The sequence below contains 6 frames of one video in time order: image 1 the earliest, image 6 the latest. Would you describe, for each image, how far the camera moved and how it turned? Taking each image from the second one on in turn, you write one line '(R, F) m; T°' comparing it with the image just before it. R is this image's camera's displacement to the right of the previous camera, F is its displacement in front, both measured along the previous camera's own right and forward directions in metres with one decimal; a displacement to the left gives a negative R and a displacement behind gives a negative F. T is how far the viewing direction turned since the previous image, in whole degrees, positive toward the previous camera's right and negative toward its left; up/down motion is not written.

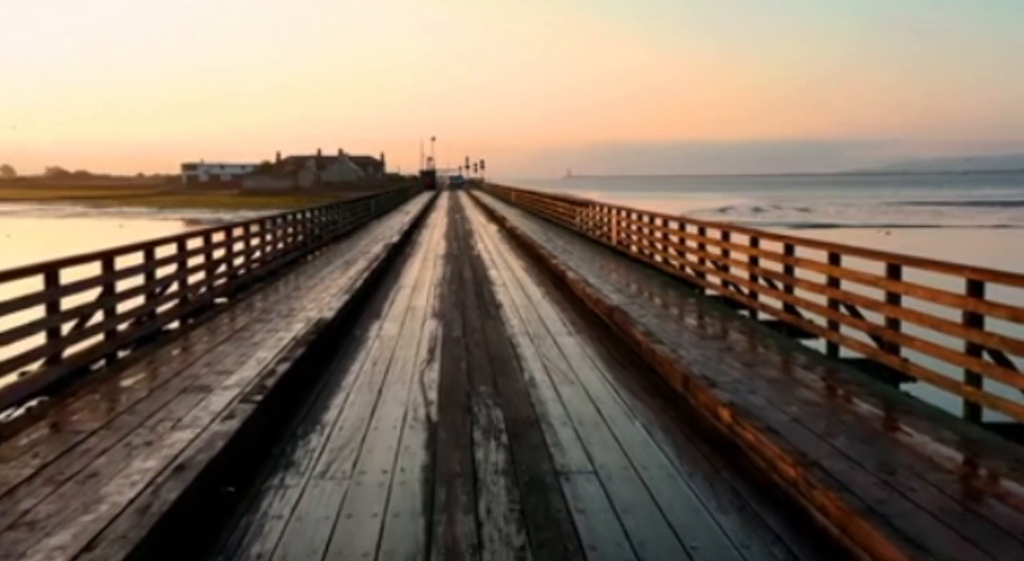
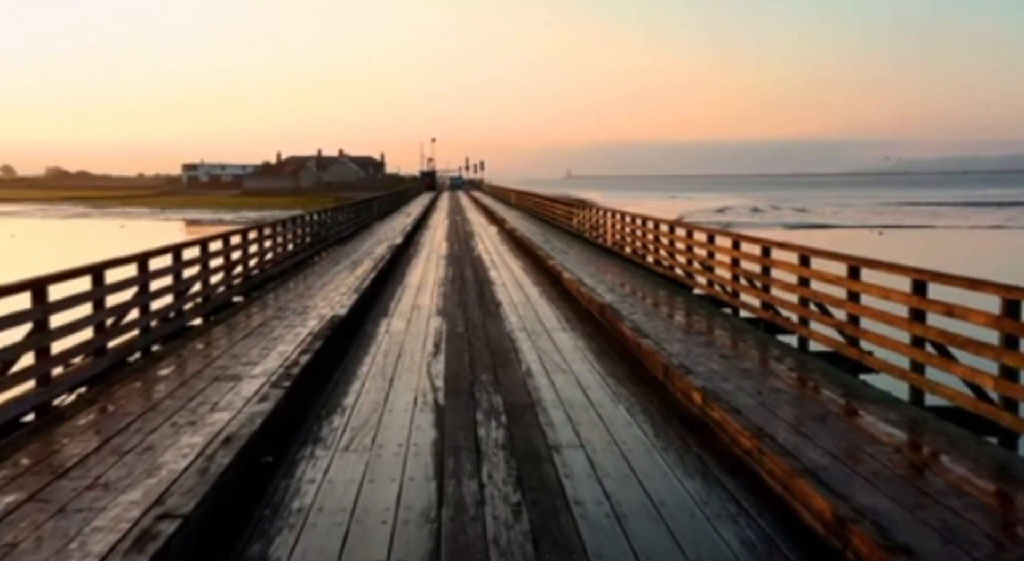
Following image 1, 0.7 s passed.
(0.0, -0.6) m; 0°
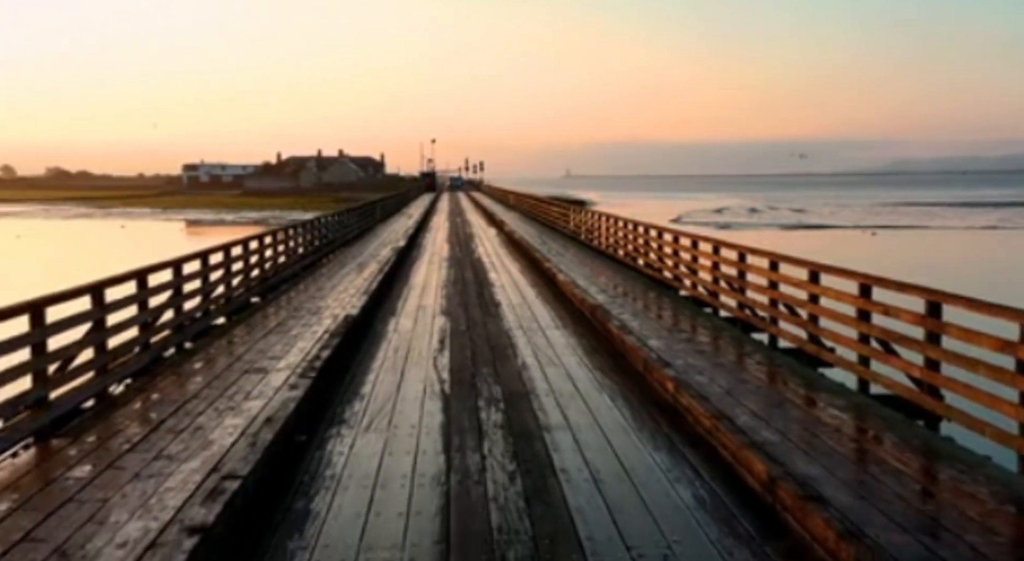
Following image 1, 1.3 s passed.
(0.0, -0.7) m; 0°
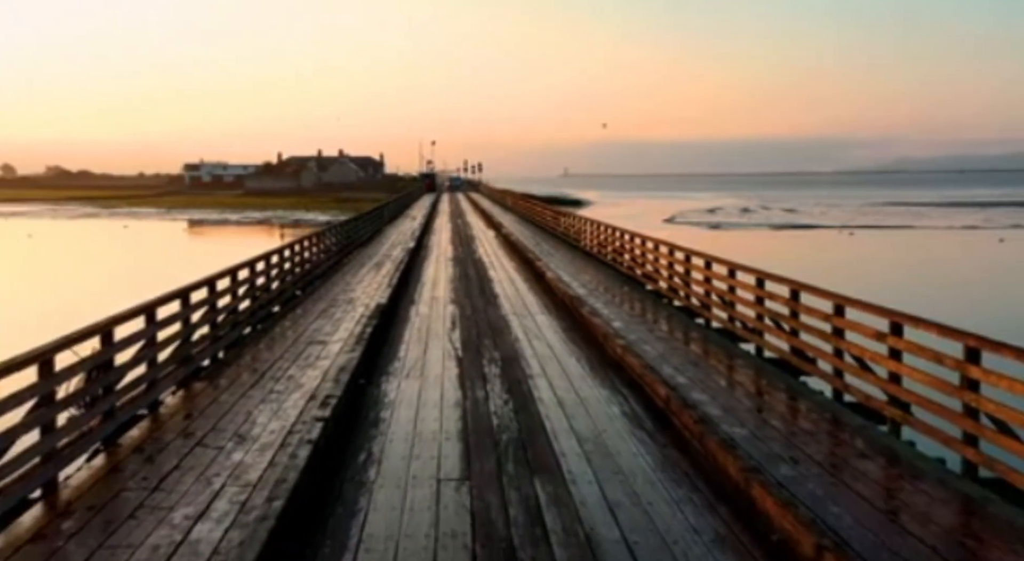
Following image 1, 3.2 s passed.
(0.0, -2.3) m; 0°
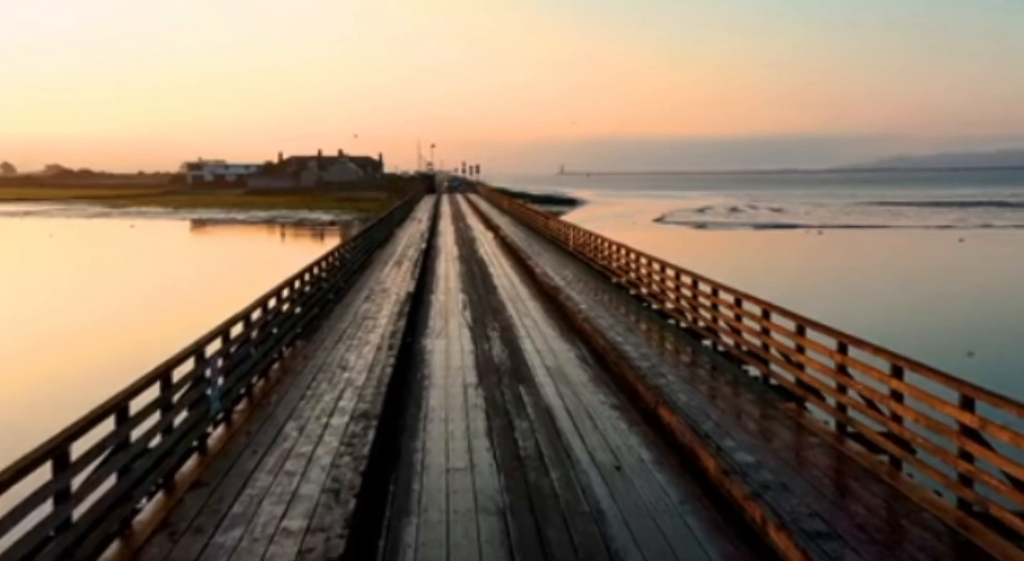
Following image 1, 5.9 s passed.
(0.0, -3.7) m; 0°
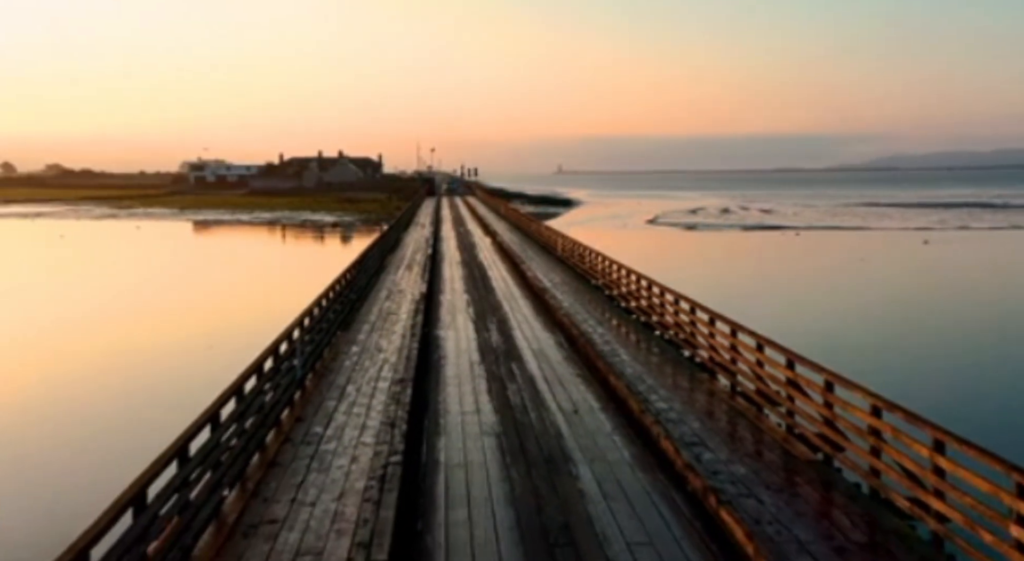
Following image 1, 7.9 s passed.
(+0.1, -3.1) m; 0°
